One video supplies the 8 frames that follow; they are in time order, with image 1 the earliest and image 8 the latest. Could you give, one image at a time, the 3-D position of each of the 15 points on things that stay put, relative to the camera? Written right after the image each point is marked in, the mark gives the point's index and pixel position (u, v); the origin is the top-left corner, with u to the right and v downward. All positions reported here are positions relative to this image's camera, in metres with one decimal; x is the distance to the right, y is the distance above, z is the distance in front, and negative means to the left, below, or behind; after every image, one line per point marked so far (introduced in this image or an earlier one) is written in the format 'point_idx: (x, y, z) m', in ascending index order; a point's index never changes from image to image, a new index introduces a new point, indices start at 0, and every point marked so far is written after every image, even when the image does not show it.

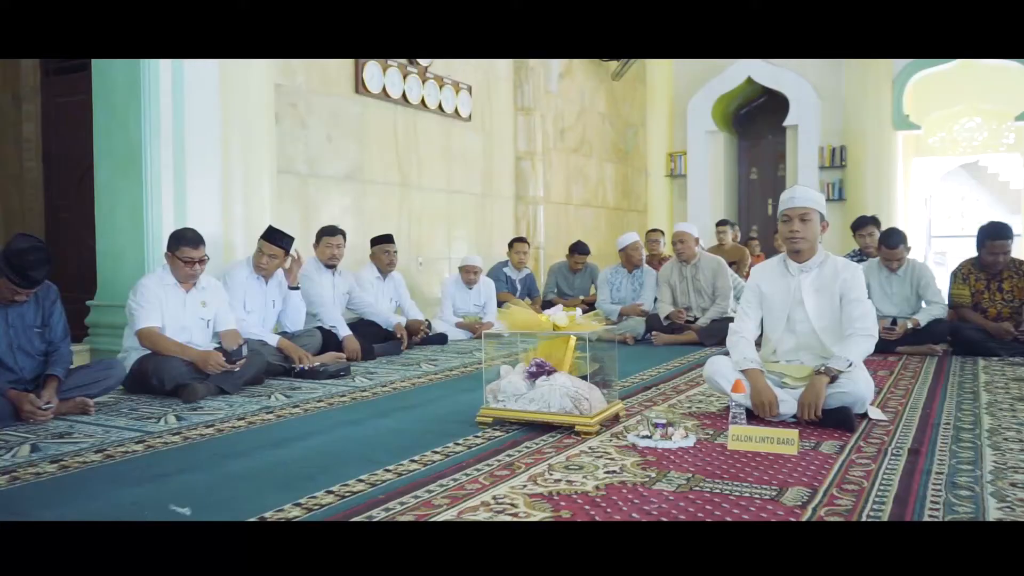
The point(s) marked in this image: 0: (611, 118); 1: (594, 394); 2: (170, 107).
0: (+1.4, +2.3, +11.4) m
1: (+0.3, -0.4, +3.1) m
2: (-2.0, +1.1, +4.9) m
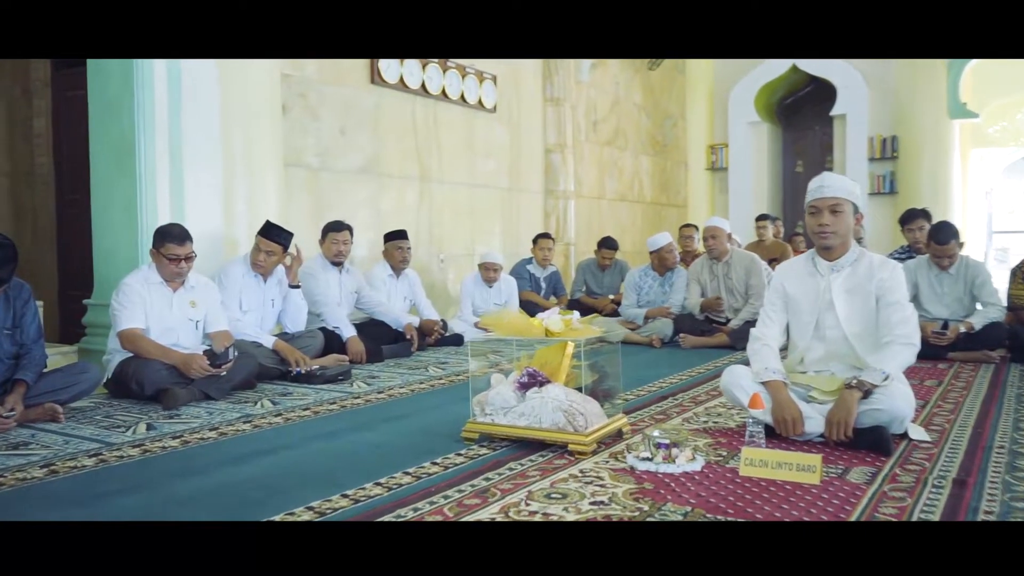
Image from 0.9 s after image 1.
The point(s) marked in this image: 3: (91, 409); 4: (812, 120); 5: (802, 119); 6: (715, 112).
0: (+1.8, +2.4, +11.0) m
1: (+0.3, -0.4, +2.7) m
2: (-2.0, +1.1, +4.7) m
3: (-1.8, -0.5, +3.5) m
4: (+3.8, +2.1, +10.5) m
5: (+3.7, +2.2, +10.6) m
6: (+2.7, +2.3, +11.0) m
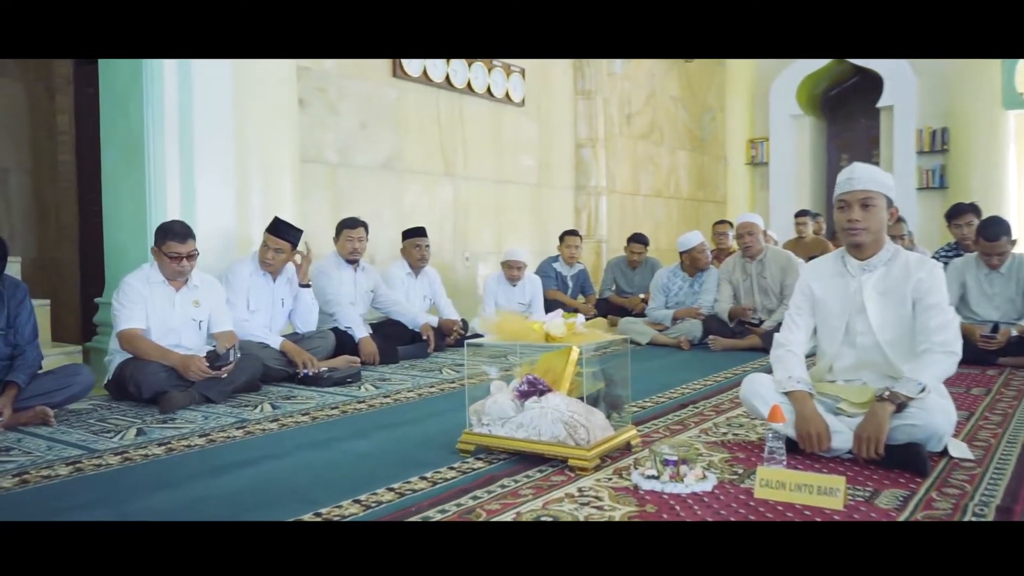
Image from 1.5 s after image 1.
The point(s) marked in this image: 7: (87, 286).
0: (+2.2, +2.4, +10.7) m
1: (+0.3, -0.4, +2.5) m
2: (-1.9, +1.1, +4.6) m
3: (-1.8, -0.5, +3.4) m
4: (+4.2, +2.1, +10.1) m
5: (+4.1, +2.2, +10.2) m
6: (+3.2, +2.4, +10.7) m
7: (-3.1, 0.0, +6.1) m
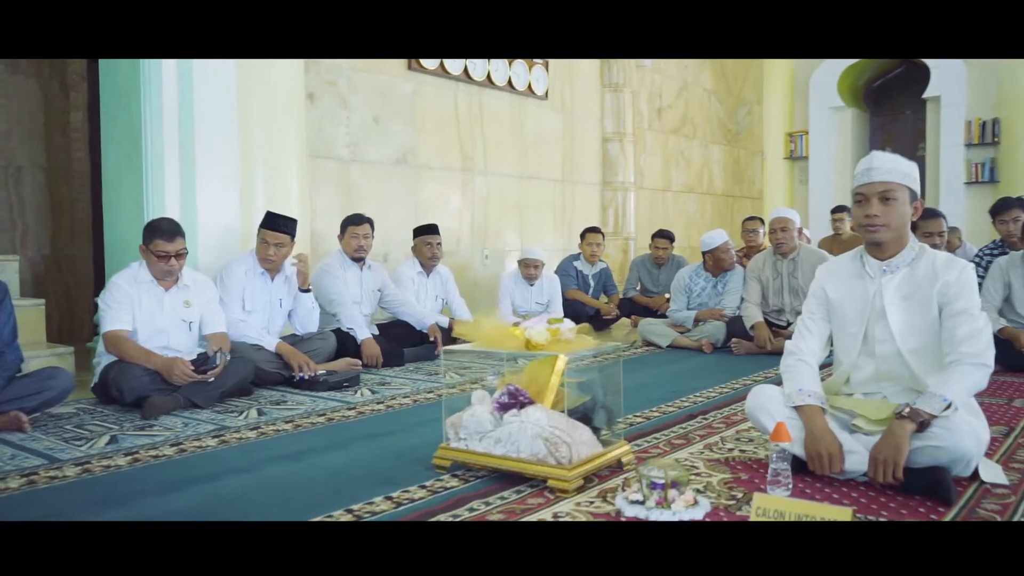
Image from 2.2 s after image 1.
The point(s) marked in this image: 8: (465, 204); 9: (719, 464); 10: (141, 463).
0: (+2.6, +2.4, +10.3) m
1: (+0.2, -0.4, +2.3) m
2: (-1.8, +1.1, +4.4) m
3: (-1.8, -0.5, +3.3) m
4: (+4.6, +2.2, +9.6) m
5: (+4.5, +2.2, +9.7) m
6: (+3.5, +2.4, +10.3) m
7: (-3.0, 0.0, +6.0) m
8: (-0.4, +0.7, +6.7) m
9: (+0.6, -0.5, +2.5) m
10: (-1.2, -0.6, +2.6) m
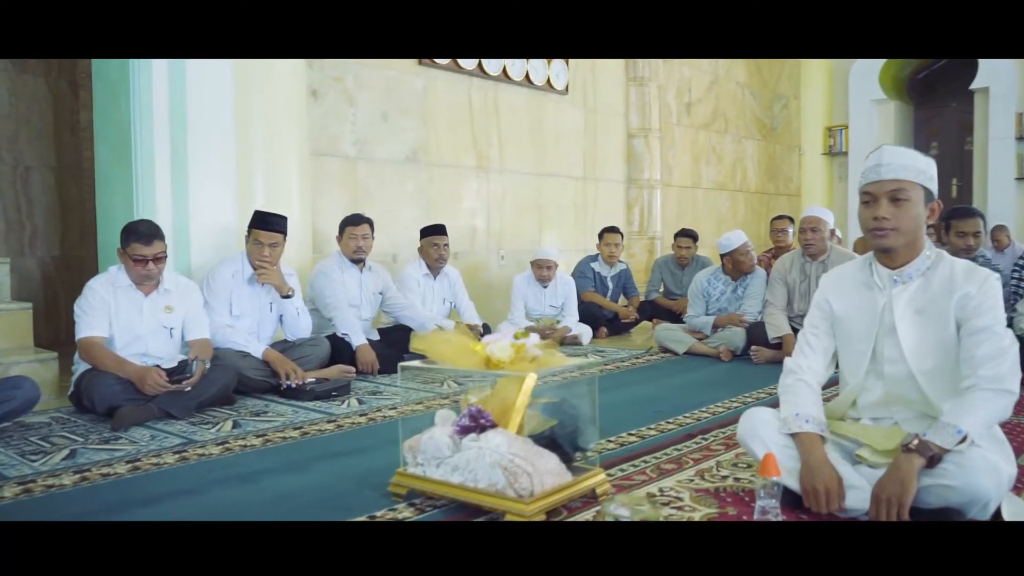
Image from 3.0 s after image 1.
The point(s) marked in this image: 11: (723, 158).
0: (+2.9, +2.4, +10.0) m
1: (+0.1, -0.4, +2.1) m
2: (-1.8, +1.1, +4.3) m
3: (-1.8, -0.5, +3.2) m
4: (+4.8, +2.1, +9.1) m
5: (+4.7, +2.2, +9.2) m
6: (+3.8, +2.4, +9.9) m
7: (-2.9, 0.0, +5.9) m
8: (-0.3, +0.7, +6.5) m
9: (+0.5, -0.6, +2.2) m
10: (-1.3, -0.6, +2.5) m
11: (+2.4, +1.5, +9.5) m
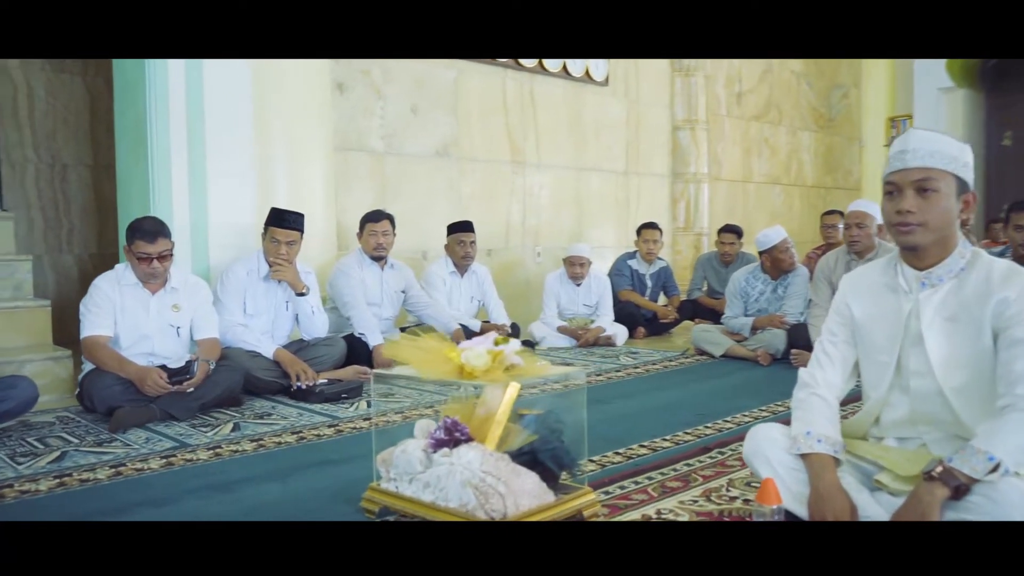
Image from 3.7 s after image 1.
0: (+3.4, +2.4, +9.5) m
1: (0.0, -0.4, +1.9) m
2: (-1.7, +1.1, +4.2) m
3: (-1.8, -0.5, +3.1) m
4: (+5.3, +2.1, +8.6) m
5: (+5.2, +2.2, +8.7) m
6: (+4.4, +2.4, +9.4) m
7: (-2.7, 0.0, +6.0) m
8: (0.0, +0.7, +6.3) m
9: (+0.5, -0.6, +2.0) m
10: (-1.3, -0.6, +2.4) m
11: (+2.9, +1.5, +9.1) m
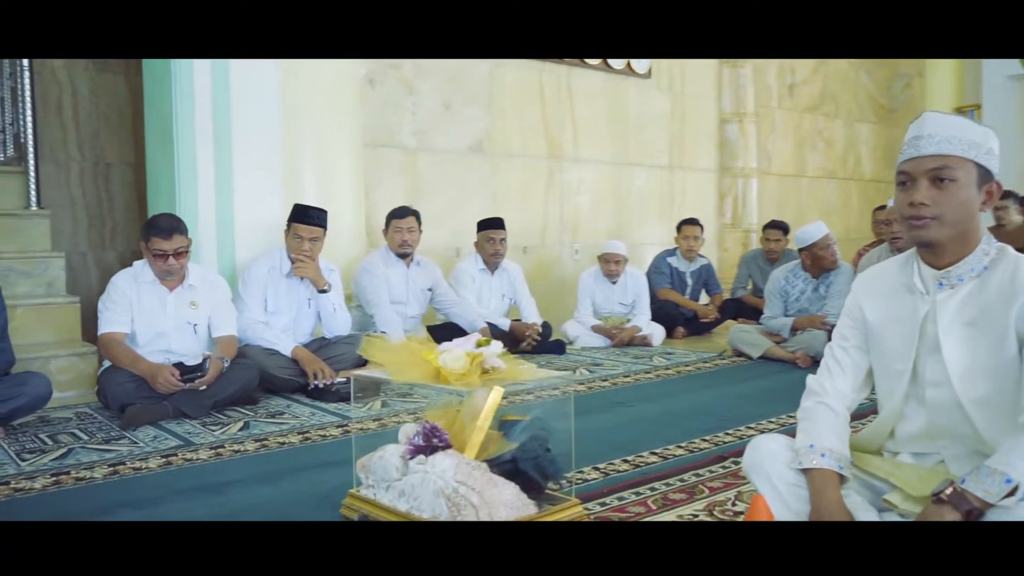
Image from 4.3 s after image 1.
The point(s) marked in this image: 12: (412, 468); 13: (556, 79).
0: (+4.0, +2.4, +9.1) m
1: (0.0, -0.4, +1.8) m
2: (-1.6, +1.1, +4.3) m
3: (-1.8, -0.5, +3.1) m
4: (+5.7, +2.2, +8.0) m
5: (+5.7, +2.2, +8.2) m
6: (+4.9, +2.4, +8.9) m
7: (-2.4, +0.1, +6.0) m
8: (+0.3, +0.7, +6.2) m
9: (+0.4, -0.6, +1.9) m
10: (-1.3, -0.6, +2.4) m
11: (+3.4, +1.5, +8.7) m
12: (-0.2, -0.4, +1.9) m
13: (+0.3, +1.6, +6.2) m
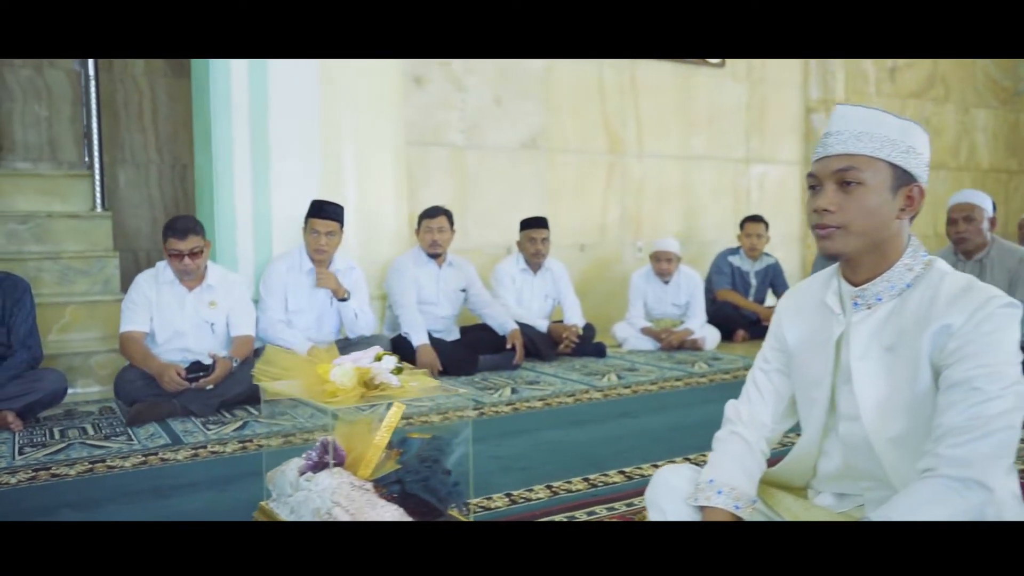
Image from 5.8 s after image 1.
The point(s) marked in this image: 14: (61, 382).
0: (+4.8, +2.4, +8.3) m
1: (-0.3, -0.5, +1.7) m
2: (-1.4, +1.1, +4.4) m
3: (-1.8, -0.5, +3.3) m
4: (+6.4, +2.1, +7.0) m
5: (+6.3, +2.2, +7.1) m
6: (+5.7, +2.4, +8.0) m
7: (-2.0, +0.1, +6.3) m
8: (+0.7, +0.7, +6.0) m
9: (+0.2, -0.6, +1.7) m
10: (-1.4, -0.6, +2.5) m
11: (+4.2, +1.5, +8.0) m
12: (-0.4, -0.4, +1.8) m
13: (+0.8, +1.6, +6.0) m
14: (-1.7, -0.4, +3.3) m
